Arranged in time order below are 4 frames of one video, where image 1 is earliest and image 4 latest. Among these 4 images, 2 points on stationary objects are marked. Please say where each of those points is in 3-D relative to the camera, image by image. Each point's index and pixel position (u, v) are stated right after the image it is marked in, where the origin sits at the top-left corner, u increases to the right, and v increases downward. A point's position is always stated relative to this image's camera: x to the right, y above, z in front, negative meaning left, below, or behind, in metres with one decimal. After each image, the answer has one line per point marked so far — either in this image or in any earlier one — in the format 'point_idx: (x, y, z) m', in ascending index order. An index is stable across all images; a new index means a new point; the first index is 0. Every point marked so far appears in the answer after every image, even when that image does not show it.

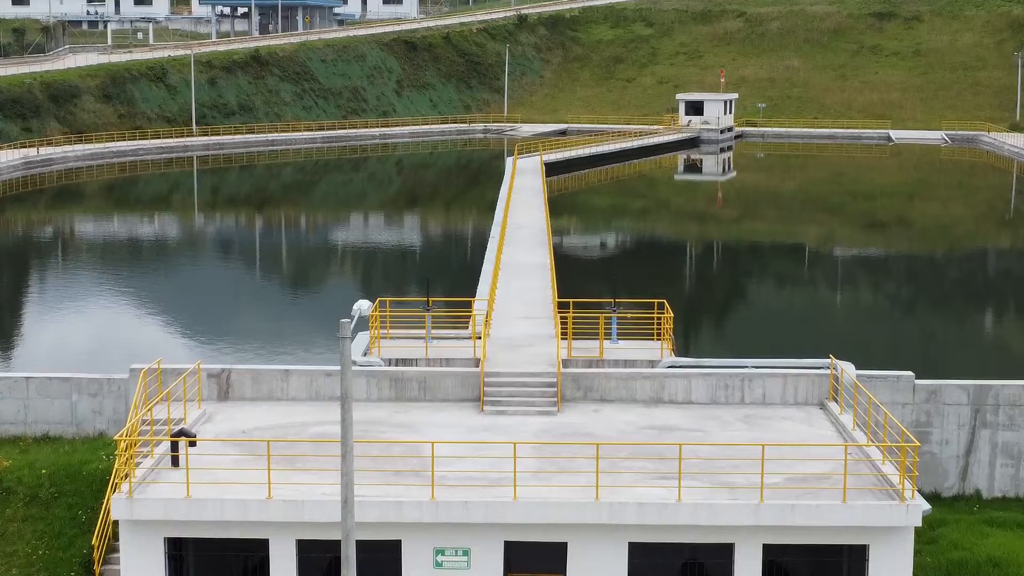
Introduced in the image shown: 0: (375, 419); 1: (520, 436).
0: (-1.6, -1.5, +14.4) m
1: (+0.1, -1.7, +13.7) m
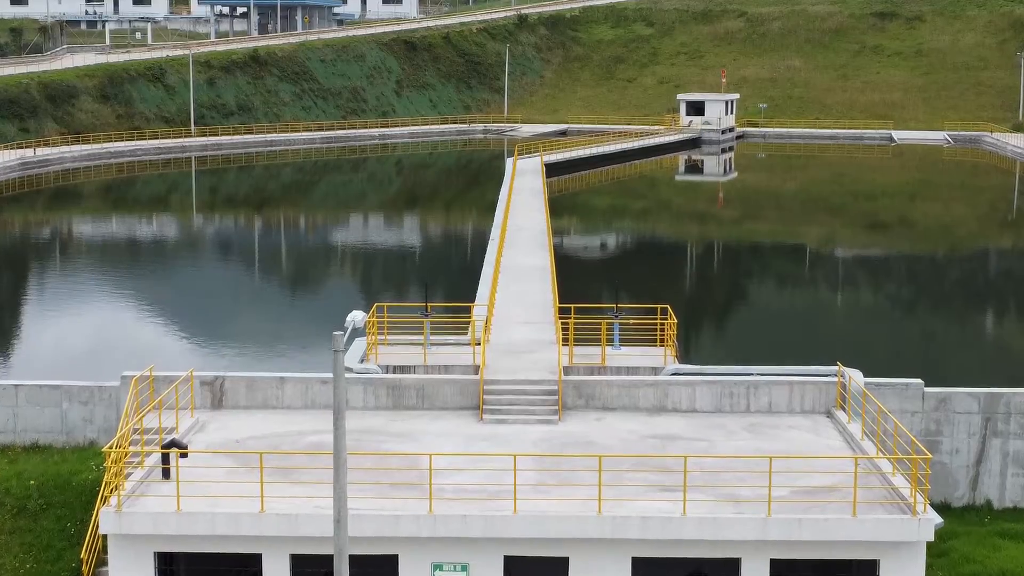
0: (-1.6, -1.6, +14.1) m
1: (+0.1, -1.7, +13.4) m
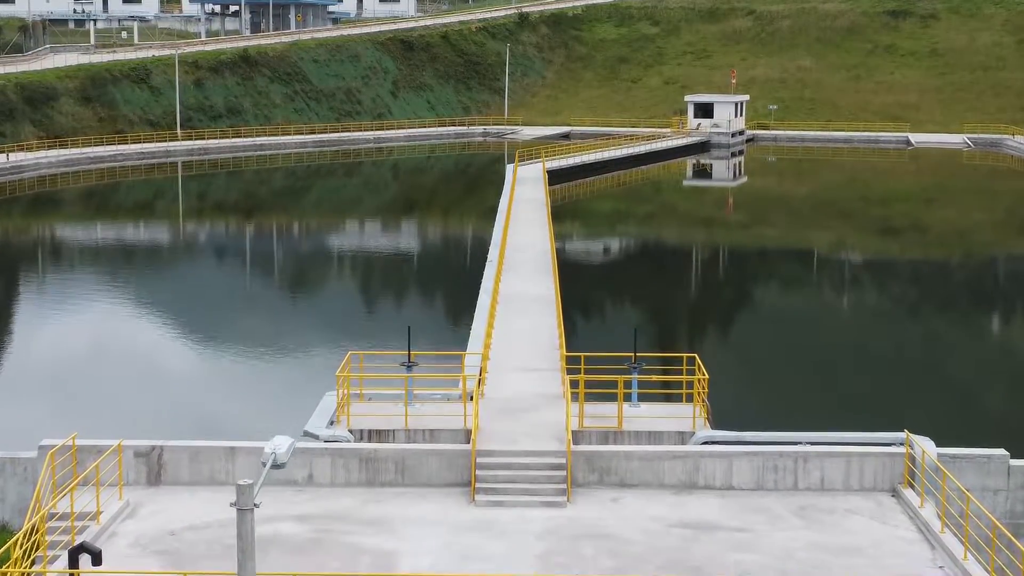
0: (-1.6, -2.1, +11.5) m
1: (+0.1, -2.2, +10.9) m
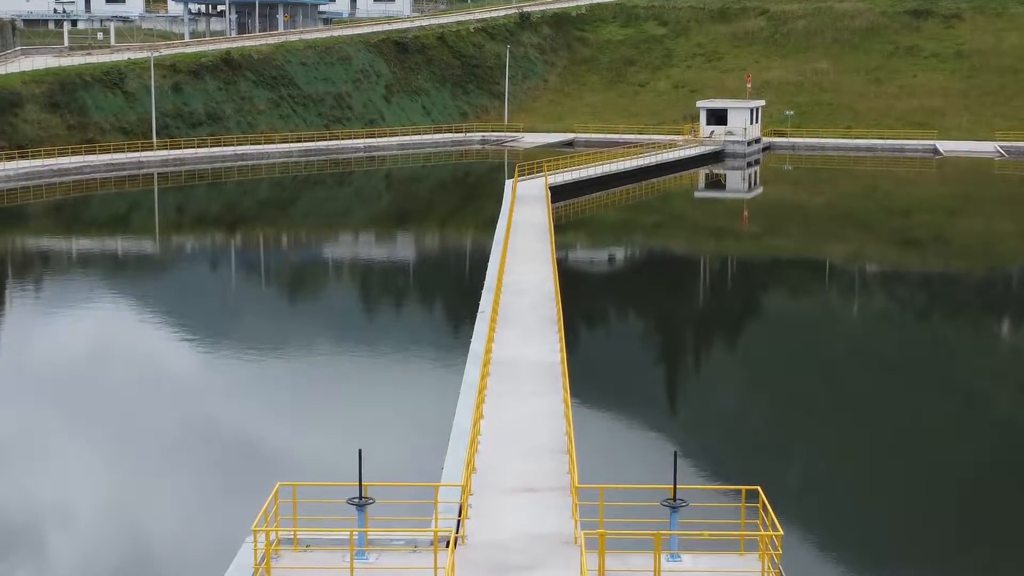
0: (-1.7, -3.0, +7.7) m
1: (0.0, -3.1, +7.0) m
